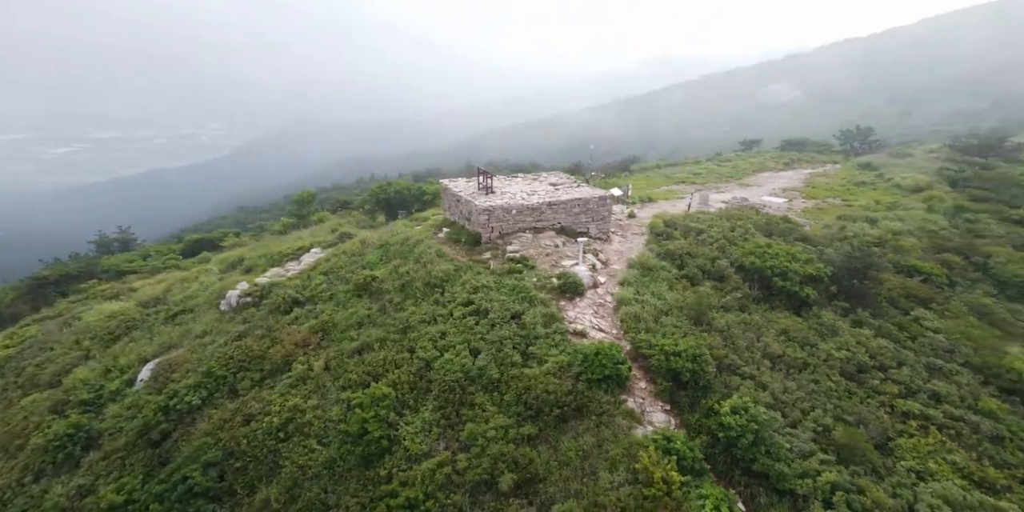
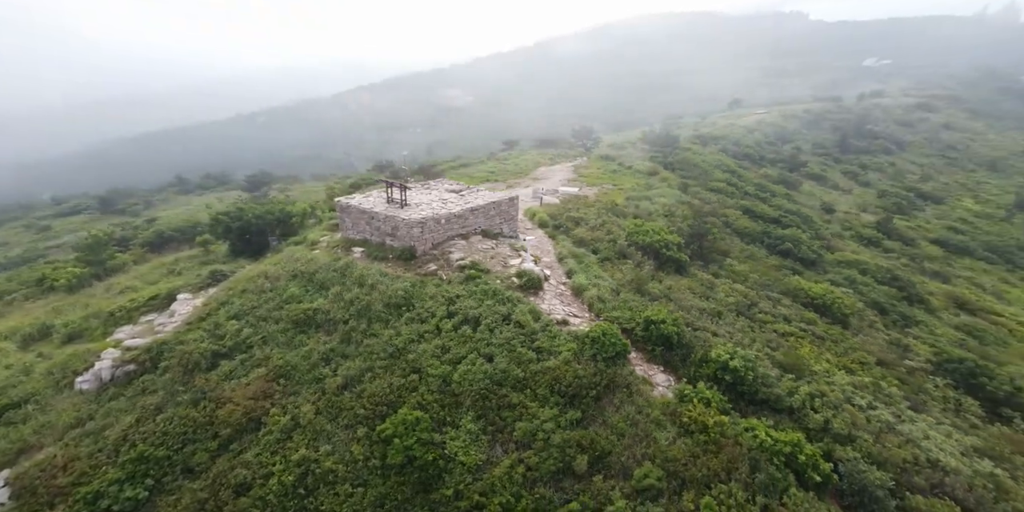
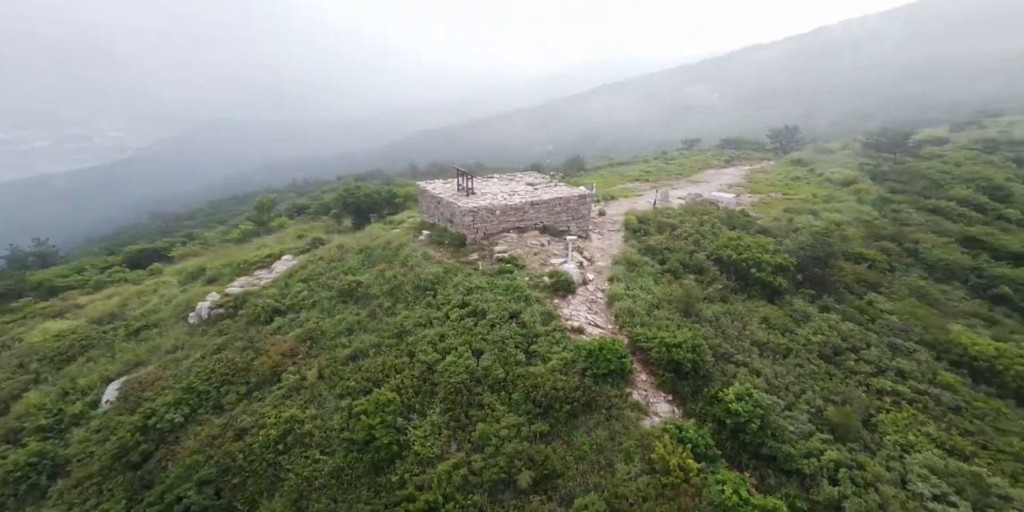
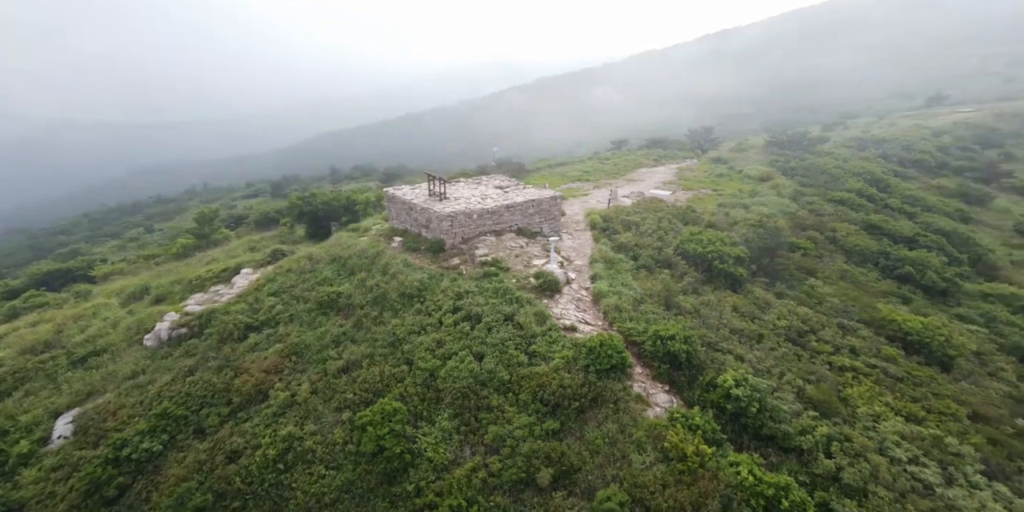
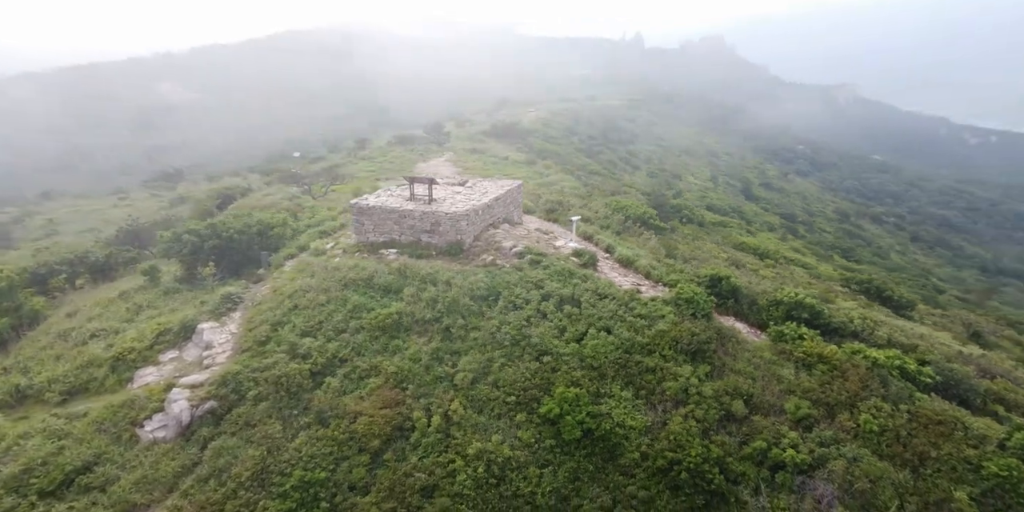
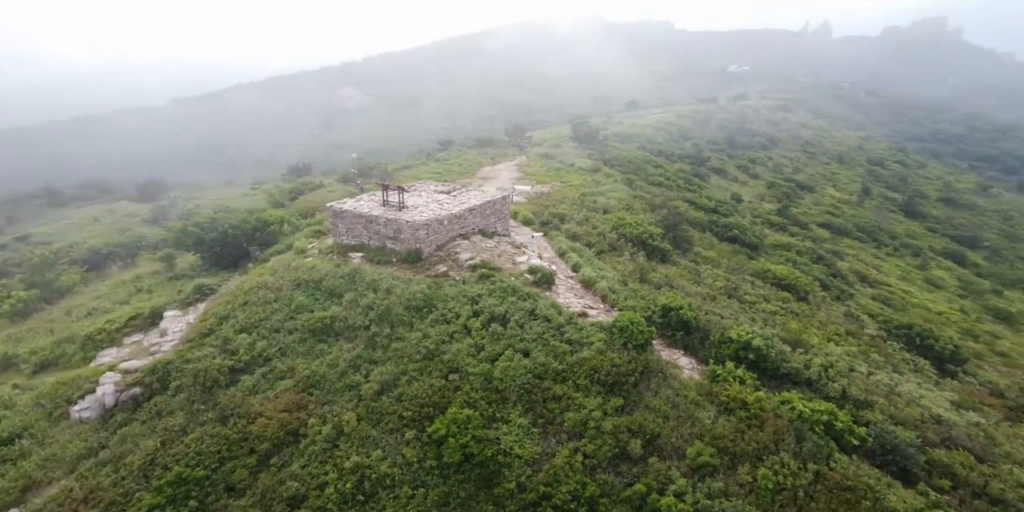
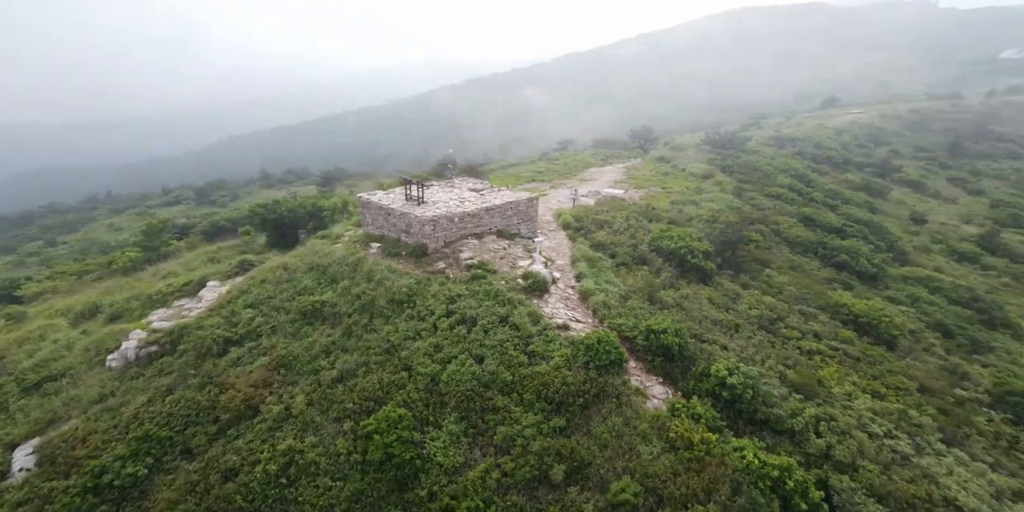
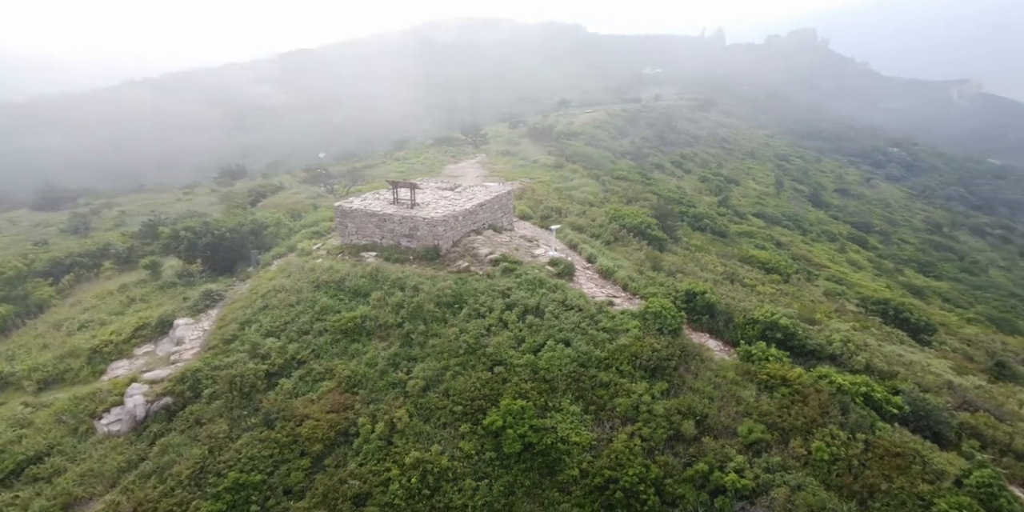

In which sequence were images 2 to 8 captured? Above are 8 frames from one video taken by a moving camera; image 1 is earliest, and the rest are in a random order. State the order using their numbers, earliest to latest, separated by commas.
3, 4, 7, 2, 6, 8, 5
